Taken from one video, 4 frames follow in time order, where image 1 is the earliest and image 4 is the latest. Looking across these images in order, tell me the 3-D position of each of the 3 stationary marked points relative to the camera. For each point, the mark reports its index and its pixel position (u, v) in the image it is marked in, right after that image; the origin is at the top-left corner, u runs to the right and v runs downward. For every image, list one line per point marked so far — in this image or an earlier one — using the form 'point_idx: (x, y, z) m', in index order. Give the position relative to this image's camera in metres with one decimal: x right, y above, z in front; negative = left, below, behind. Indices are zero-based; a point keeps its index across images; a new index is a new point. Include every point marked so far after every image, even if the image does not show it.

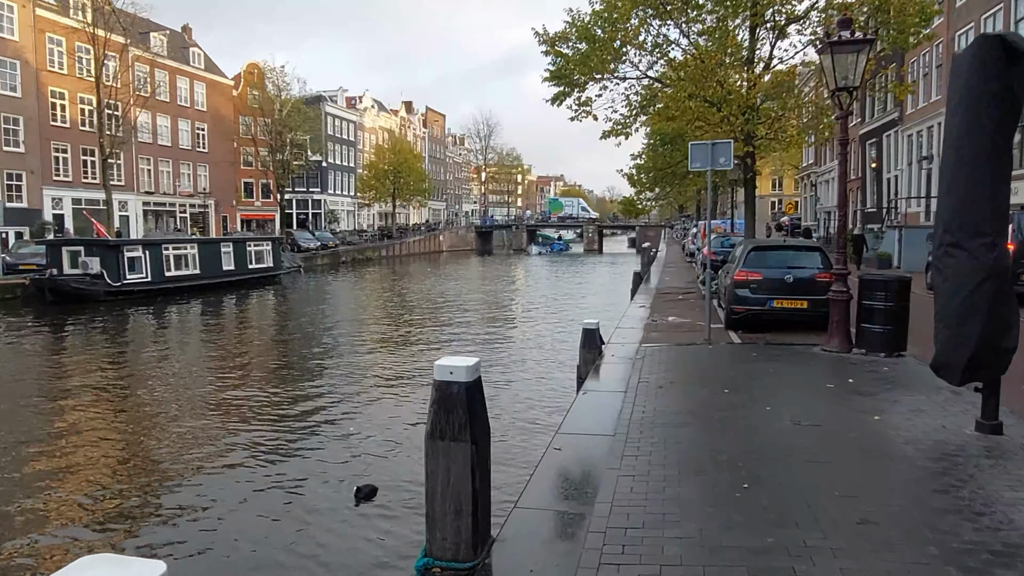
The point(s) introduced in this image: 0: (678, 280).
0: (+4.1, +0.2, +18.8) m
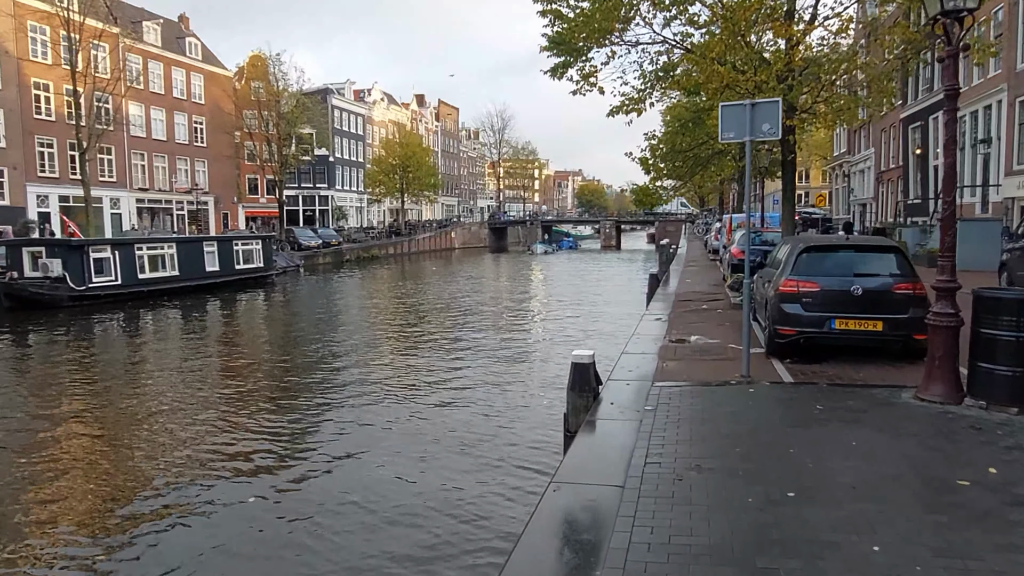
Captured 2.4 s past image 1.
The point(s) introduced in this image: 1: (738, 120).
0: (+4.1, +0.1, +16.4) m
1: (+1.9, +1.4, +6.3) m
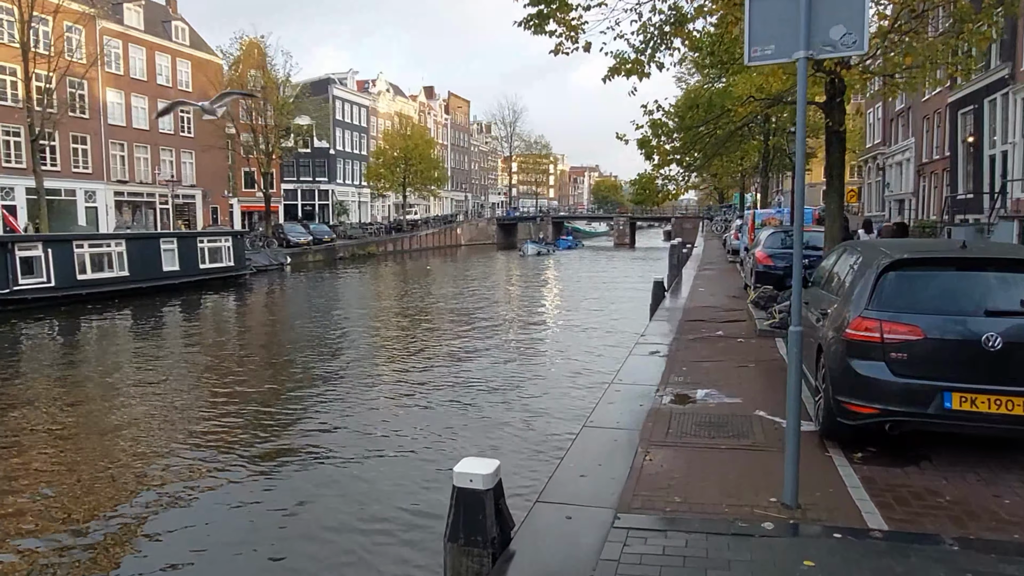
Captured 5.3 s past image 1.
0: (+3.6, -0.1, +13.5) m
1: (+1.2, +1.2, +3.4) m
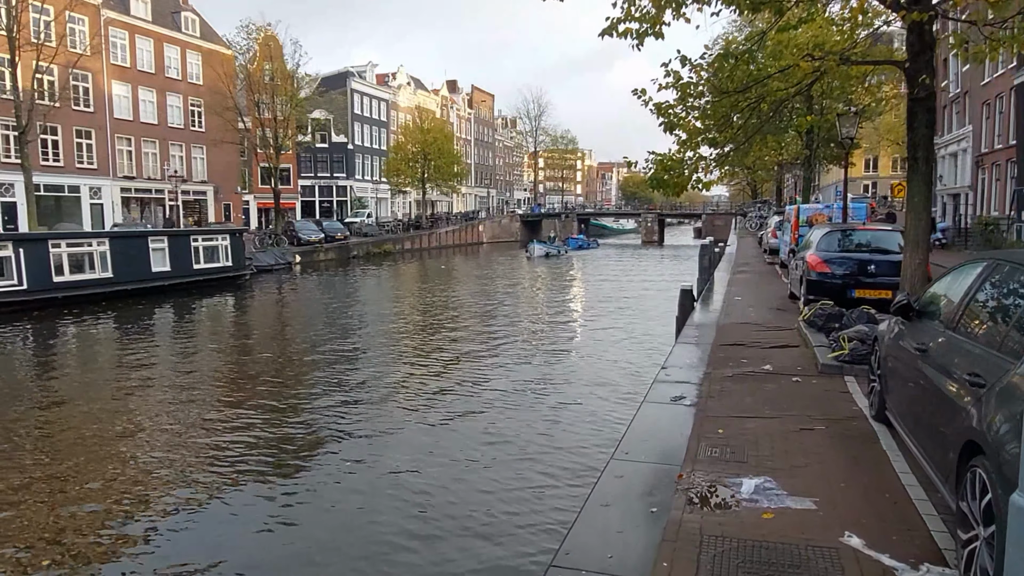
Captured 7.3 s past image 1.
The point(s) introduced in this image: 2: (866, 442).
0: (+3.7, -0.2, +11.4) m
1: (+0.9, +1.0, +1.5) m
2: (+2.0, -0.9, +4.3) m
